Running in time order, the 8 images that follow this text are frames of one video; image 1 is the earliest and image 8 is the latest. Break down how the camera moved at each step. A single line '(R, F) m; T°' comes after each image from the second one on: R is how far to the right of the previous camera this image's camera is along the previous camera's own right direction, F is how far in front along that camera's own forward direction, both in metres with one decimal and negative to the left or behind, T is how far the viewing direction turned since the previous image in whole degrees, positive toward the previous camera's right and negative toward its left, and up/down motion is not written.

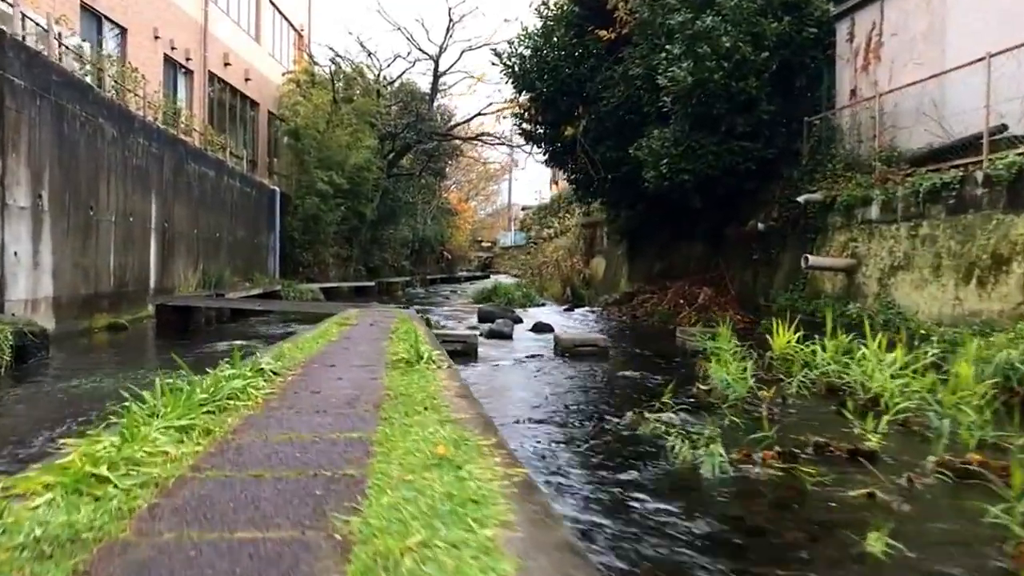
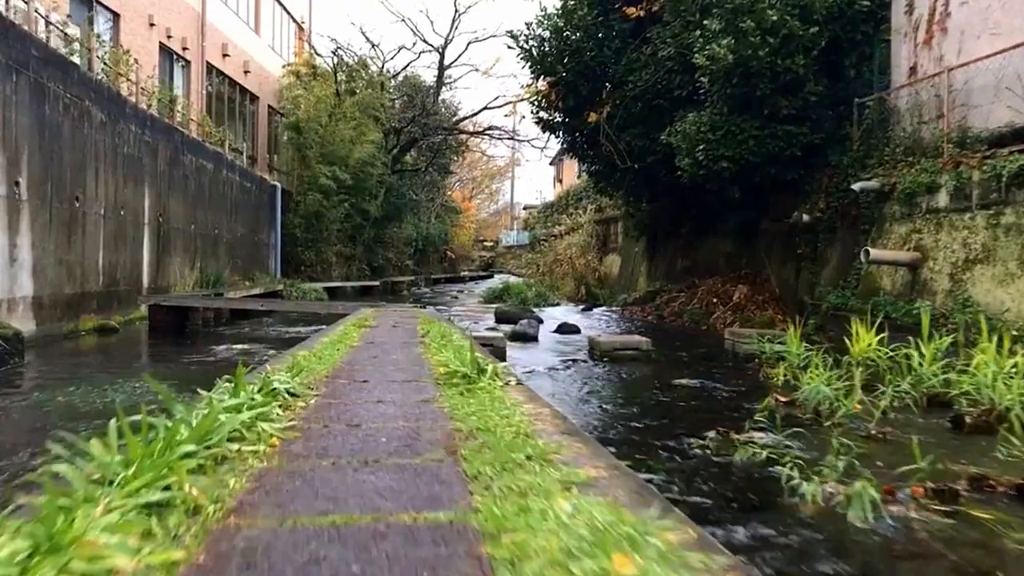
(-0.3, +0.8) m; 0°
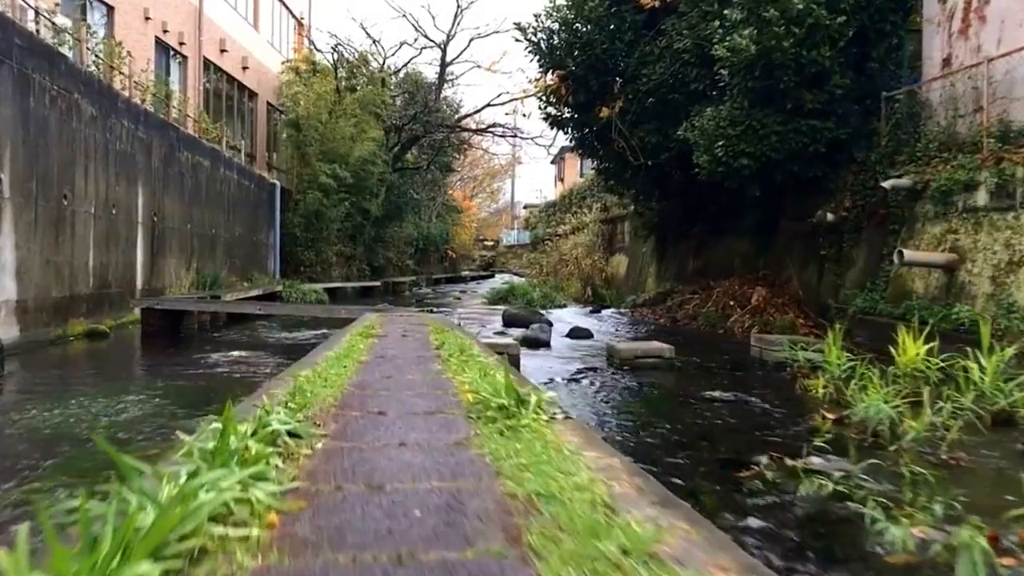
(-0.1, +0.4) m; 0°
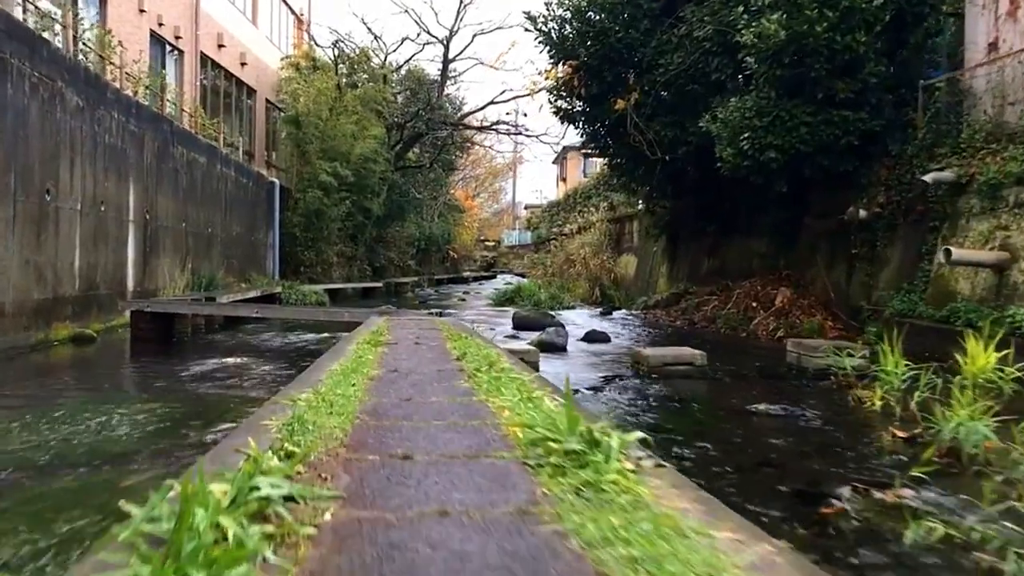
(-0.1, +0.5) m; 0°
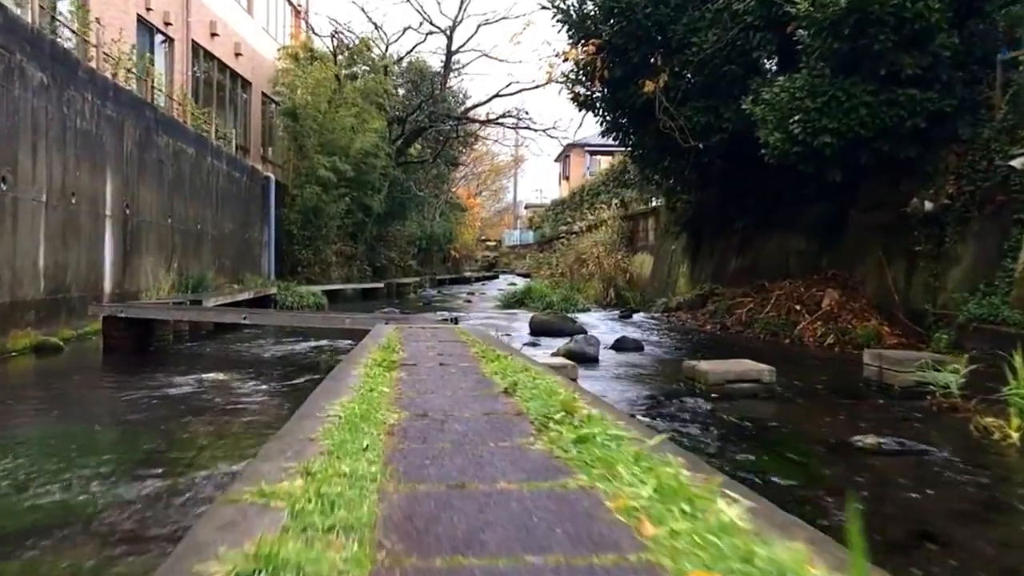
(-0.2, +0.9) m; 0°
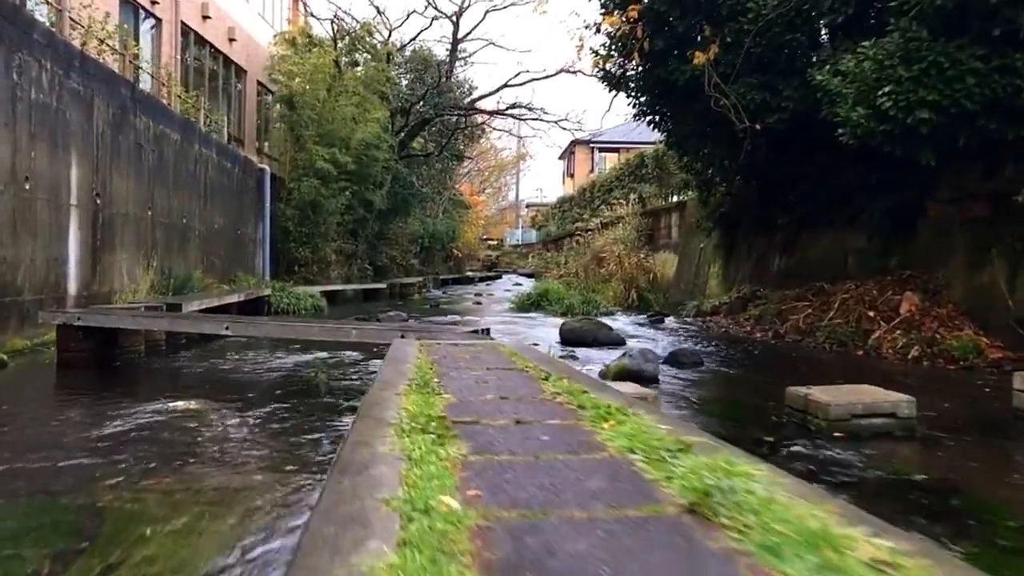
(-0.3, +1.2) m; 0°
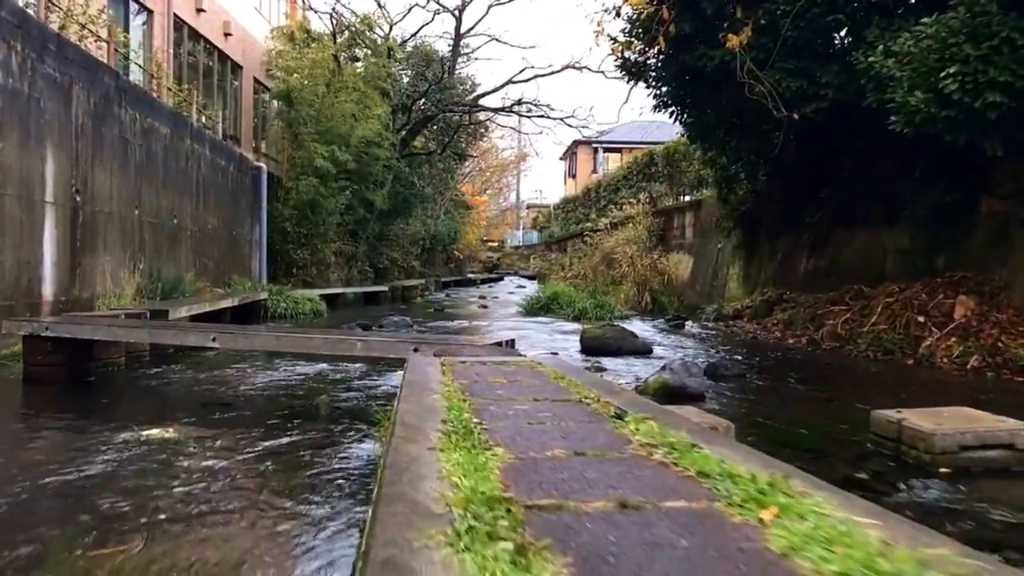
(-0.2, +0.7) m; 0°
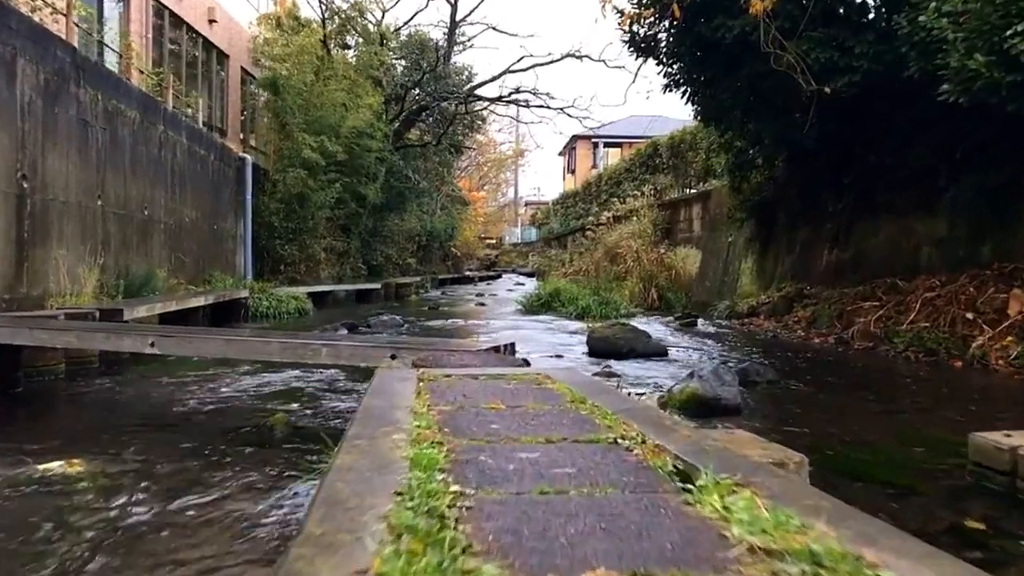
(0.0, +0.8) m; 0°
